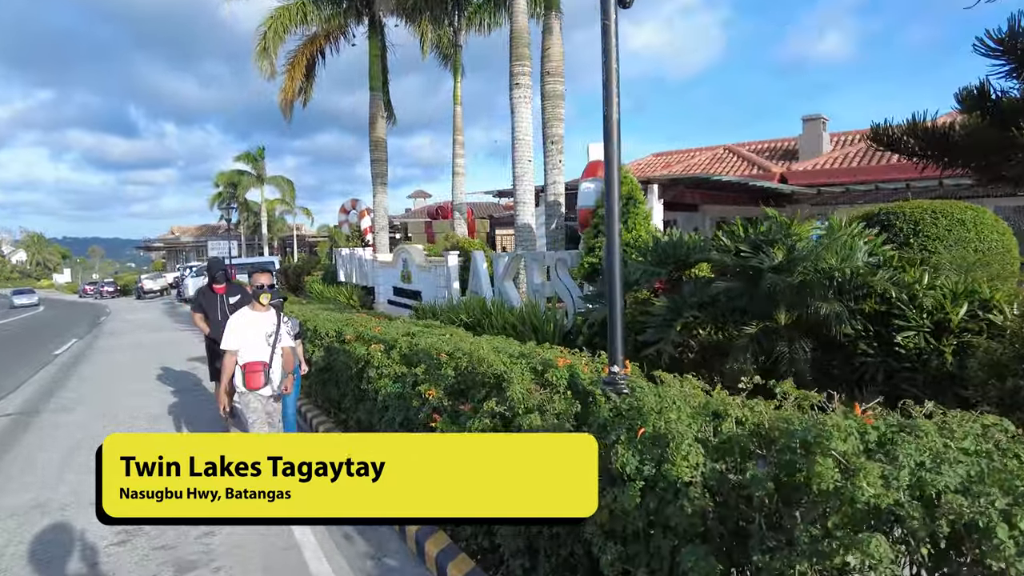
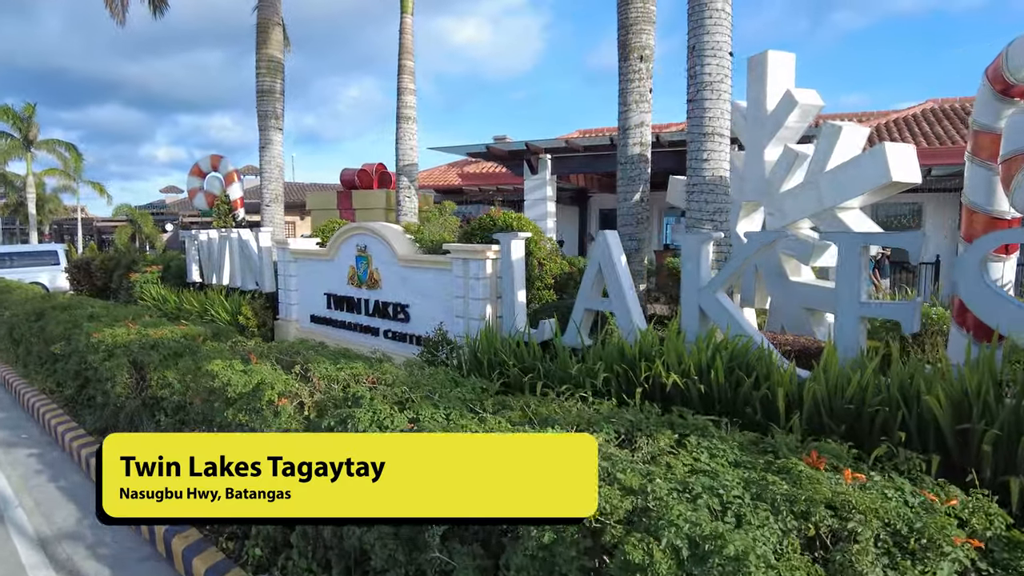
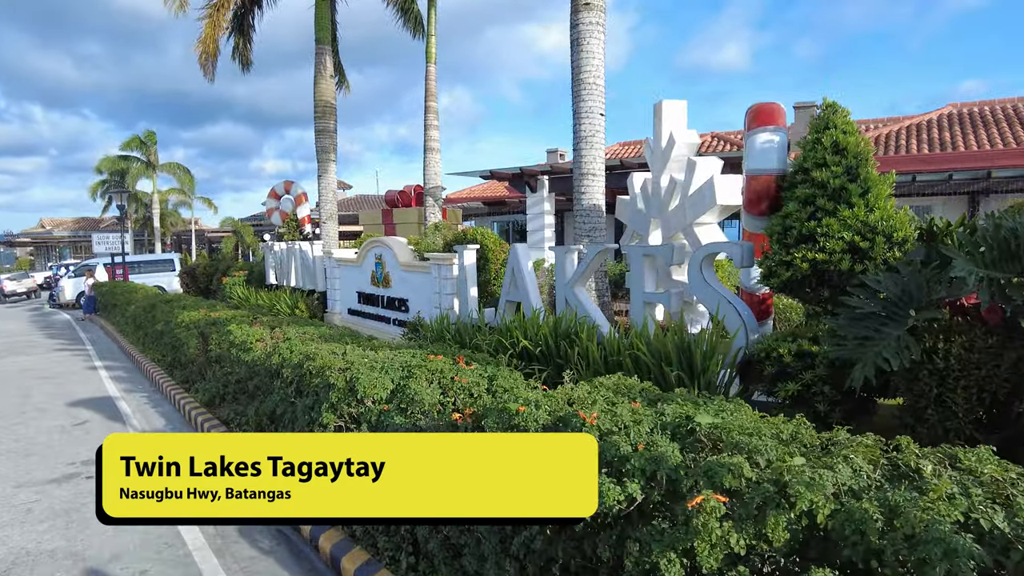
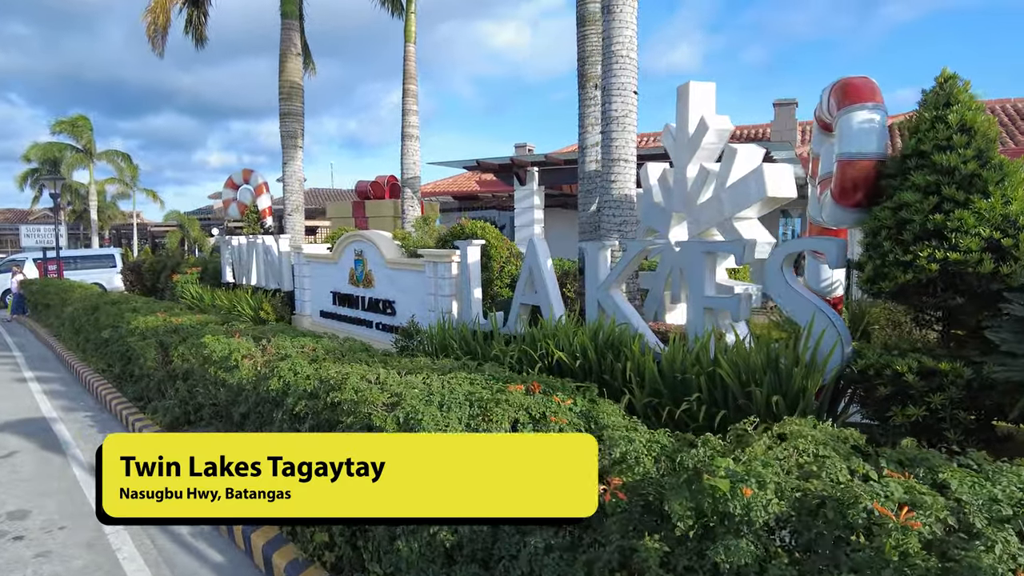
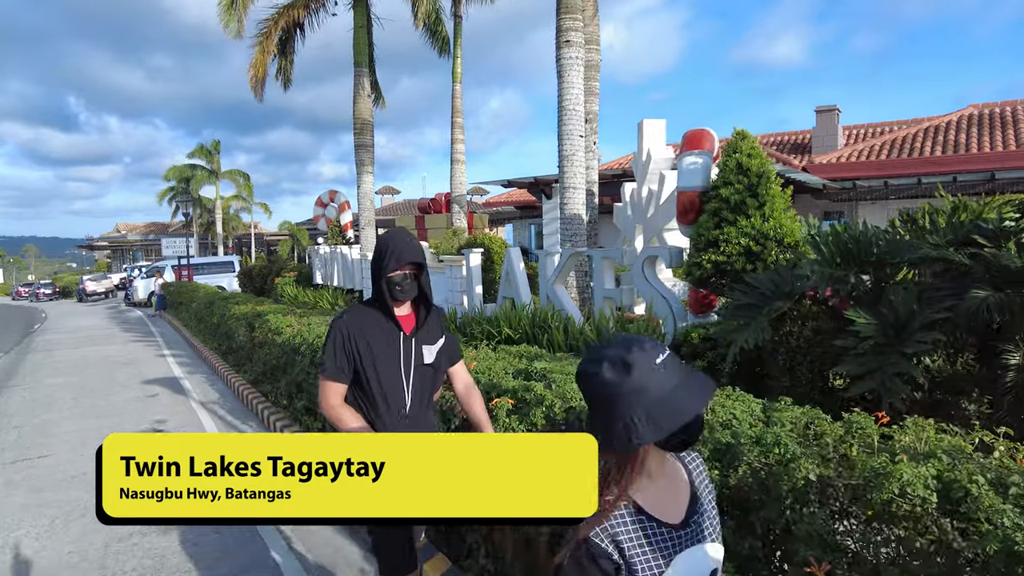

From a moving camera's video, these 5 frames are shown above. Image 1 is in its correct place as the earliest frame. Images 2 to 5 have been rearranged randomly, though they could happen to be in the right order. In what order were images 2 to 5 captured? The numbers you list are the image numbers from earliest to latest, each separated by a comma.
5, 3, 4, 2
